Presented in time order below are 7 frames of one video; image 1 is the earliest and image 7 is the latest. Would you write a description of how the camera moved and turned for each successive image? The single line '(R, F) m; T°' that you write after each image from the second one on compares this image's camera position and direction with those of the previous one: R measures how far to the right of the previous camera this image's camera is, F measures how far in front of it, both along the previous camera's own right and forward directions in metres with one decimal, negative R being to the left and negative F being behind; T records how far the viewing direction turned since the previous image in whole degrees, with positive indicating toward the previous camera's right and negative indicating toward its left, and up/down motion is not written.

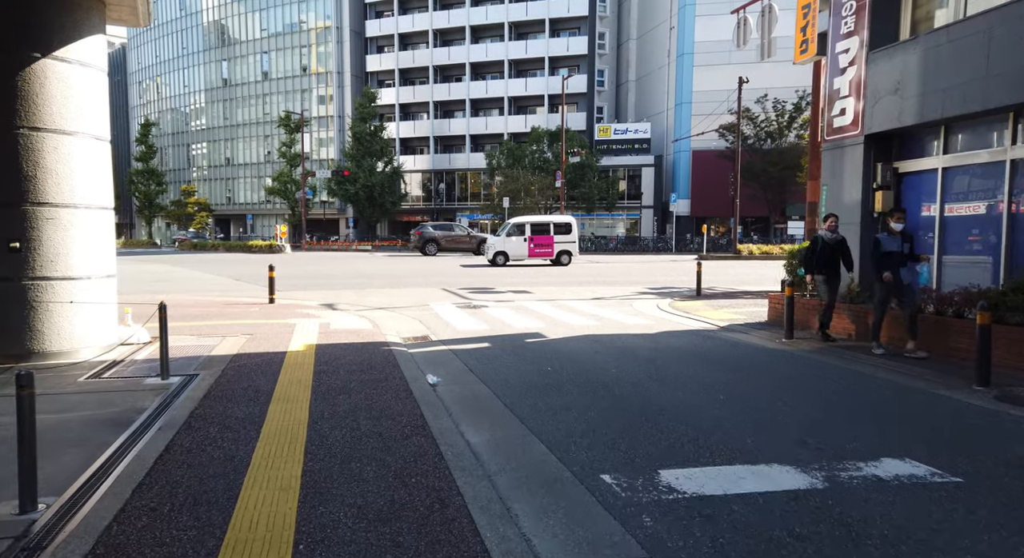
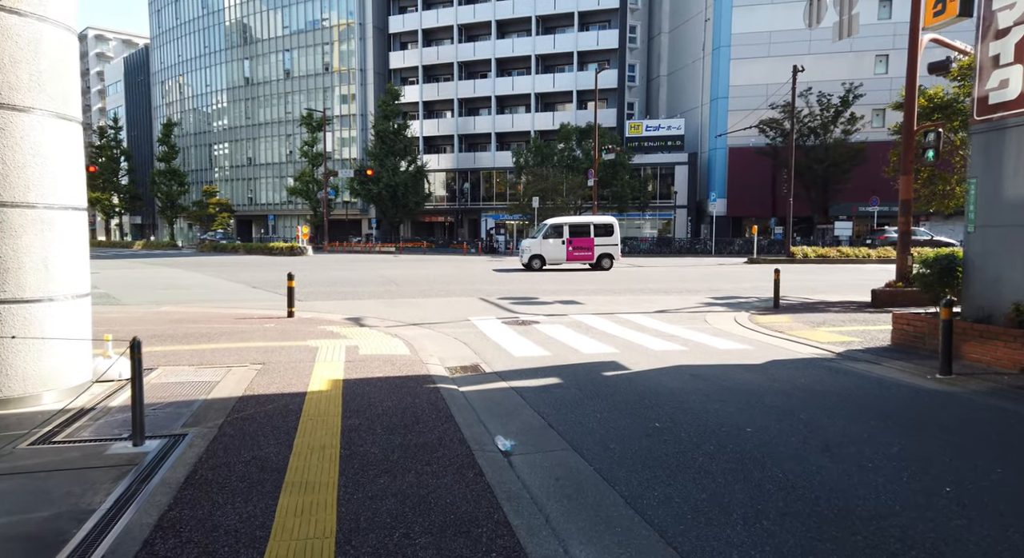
(-0.6, +1.9) m; -2°
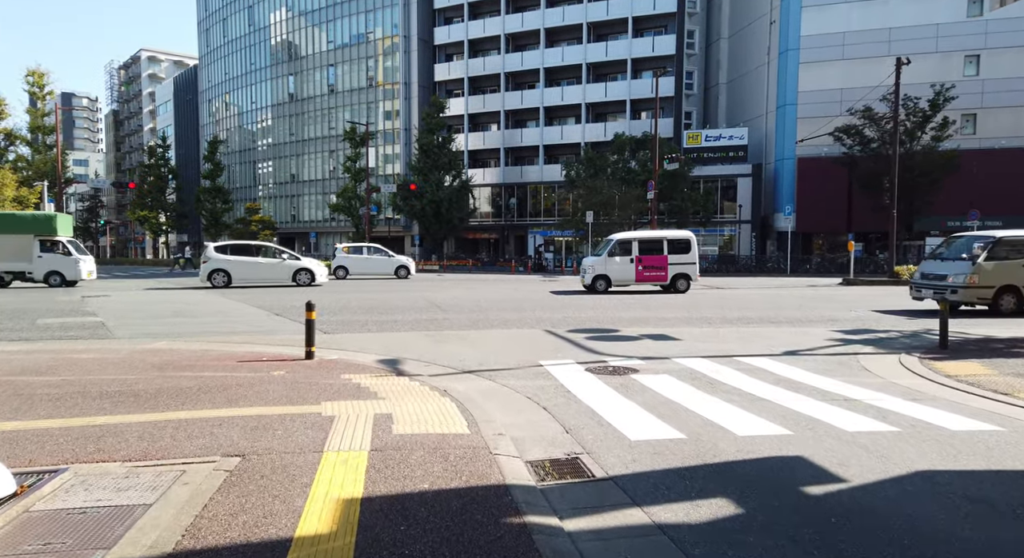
(-0.6, +3.0) m; -4°
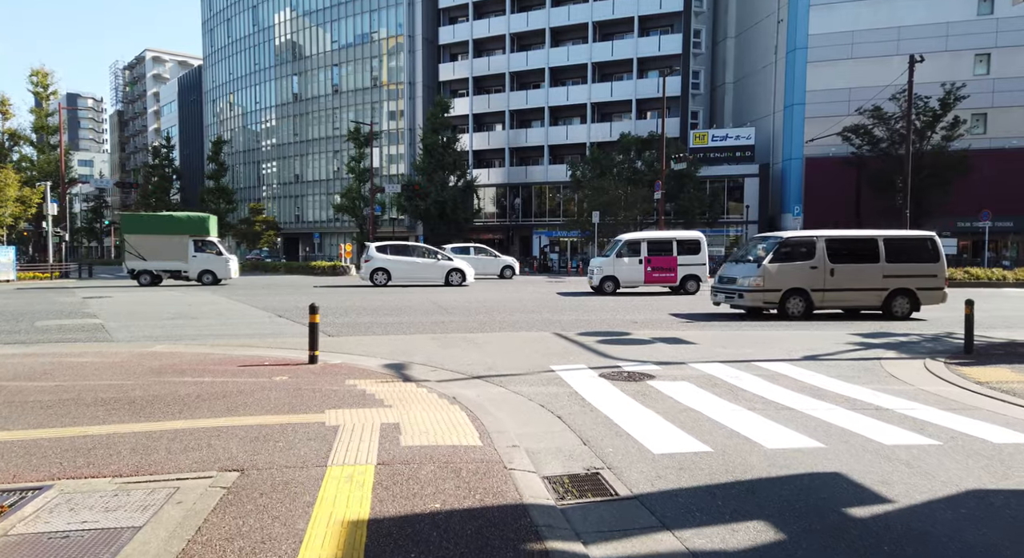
(-0.1, +0.3) m; 0°
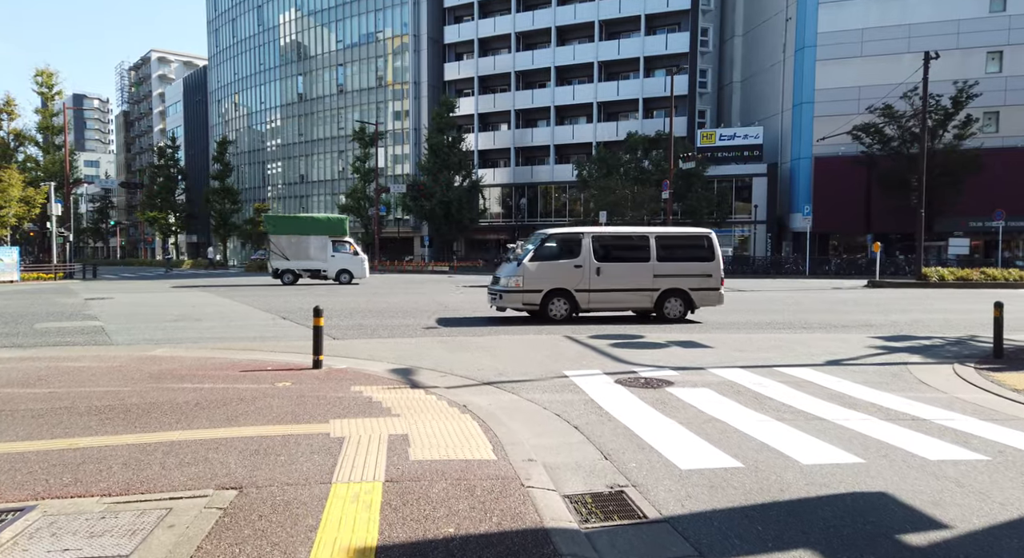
(-0.1, +0.3) m; 0°
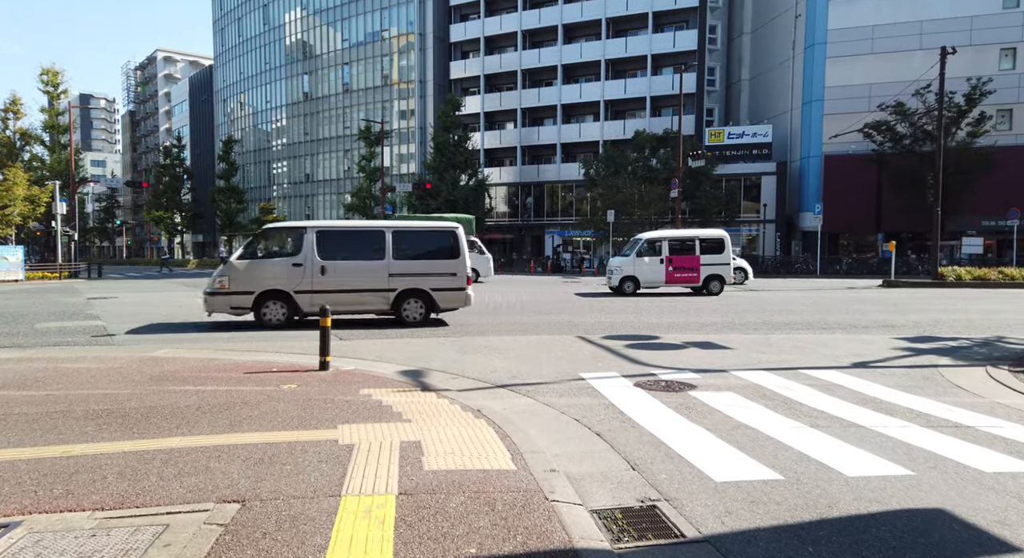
(-0.1, +0.3) m; 0°
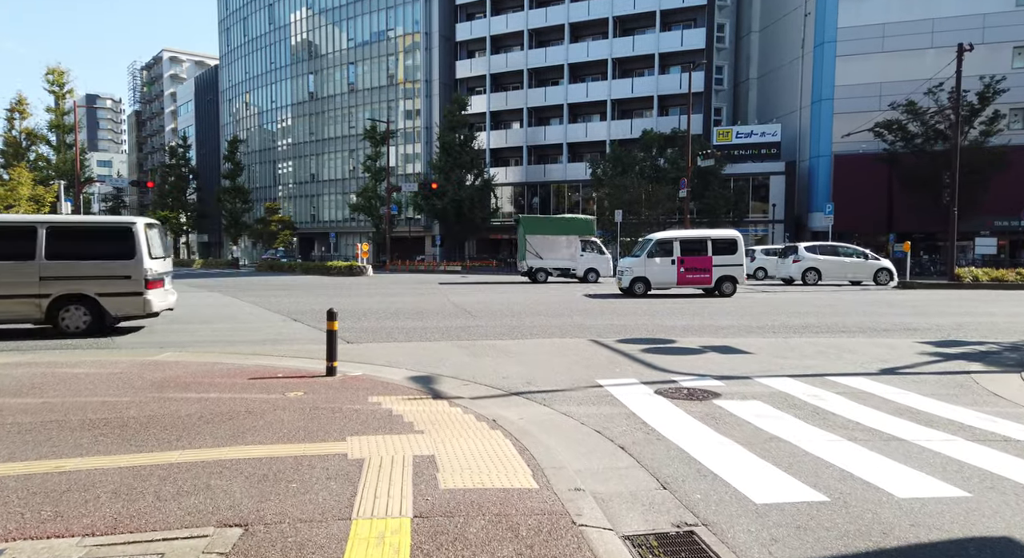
(-0.1, +0.3) m; 0°
